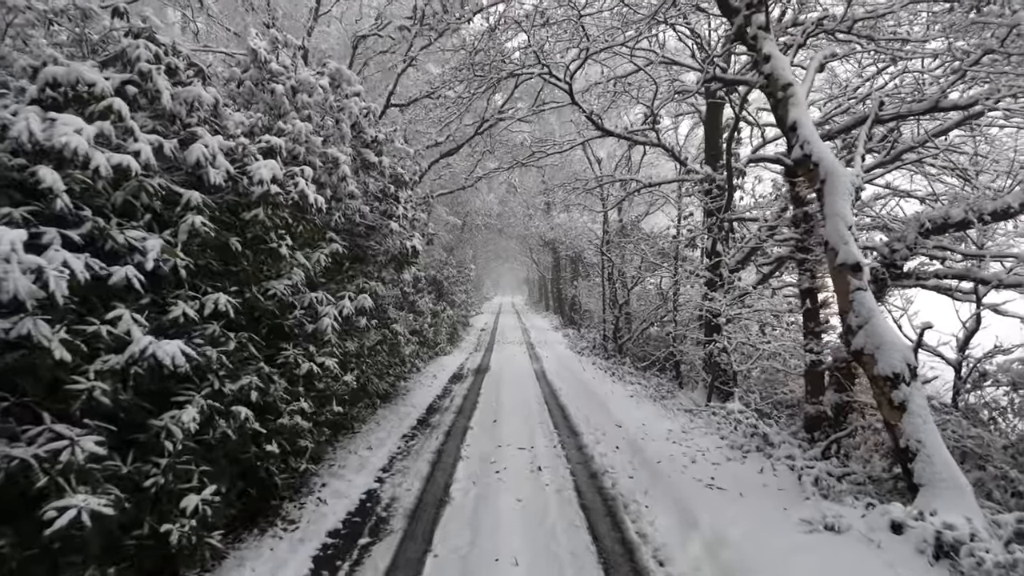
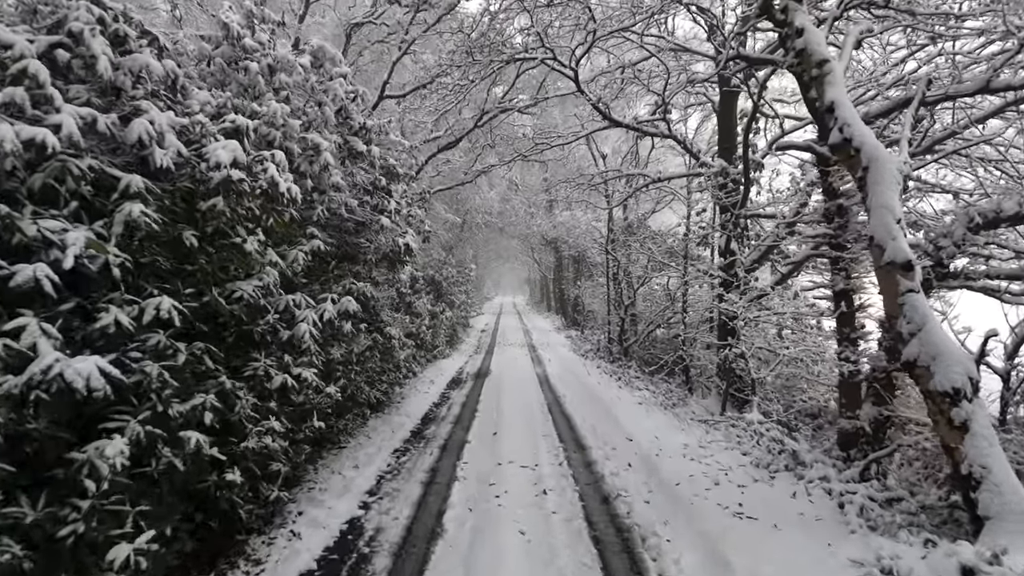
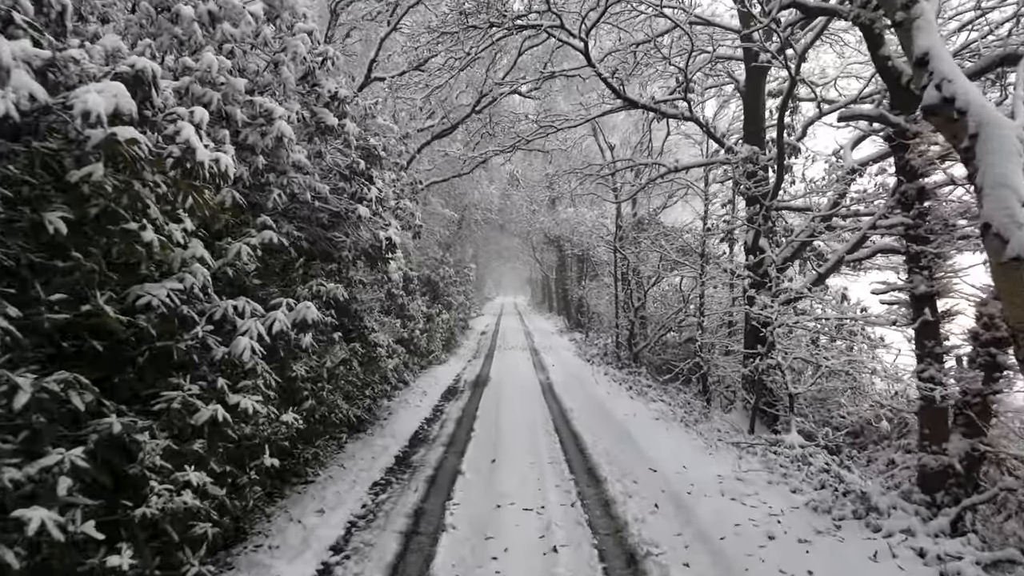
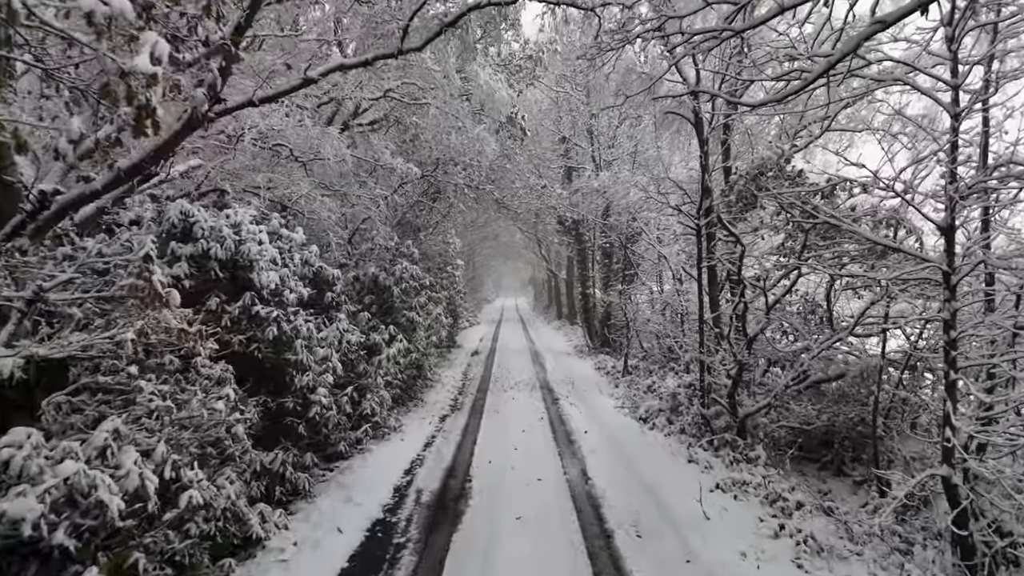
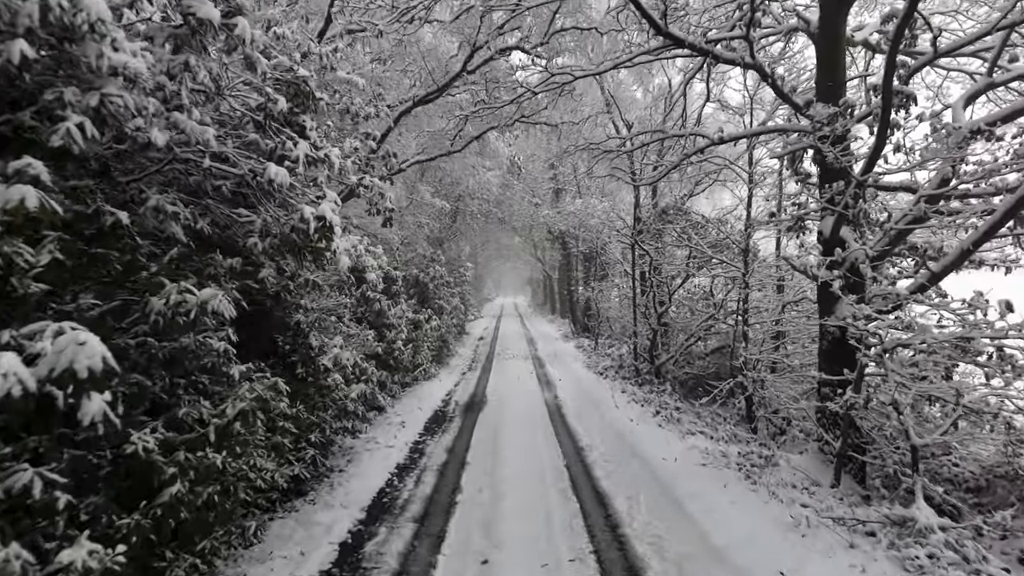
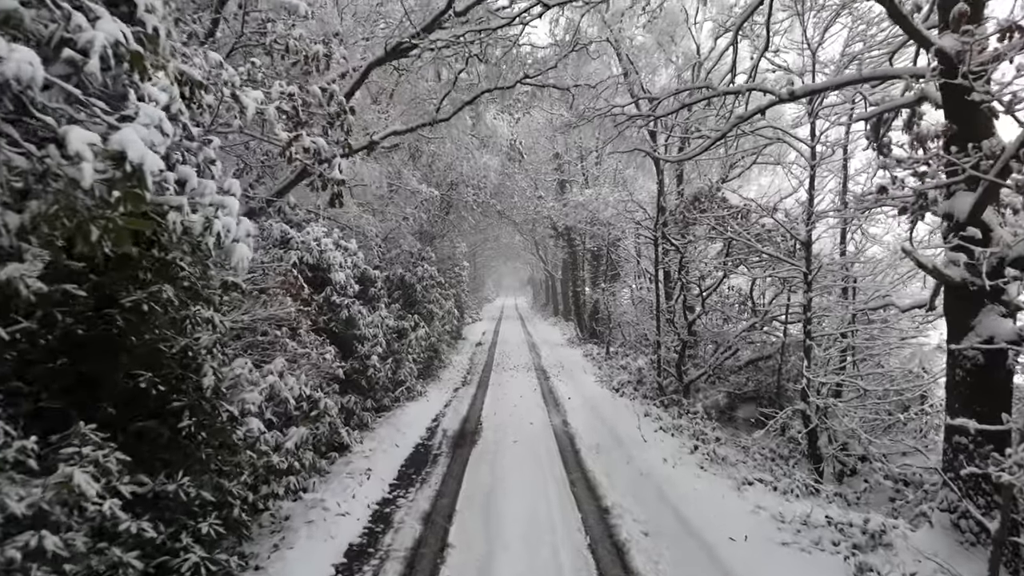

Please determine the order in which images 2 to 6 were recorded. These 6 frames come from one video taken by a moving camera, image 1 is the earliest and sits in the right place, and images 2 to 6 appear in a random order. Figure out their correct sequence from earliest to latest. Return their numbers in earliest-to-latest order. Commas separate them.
2, 3, 5, 6, 4
